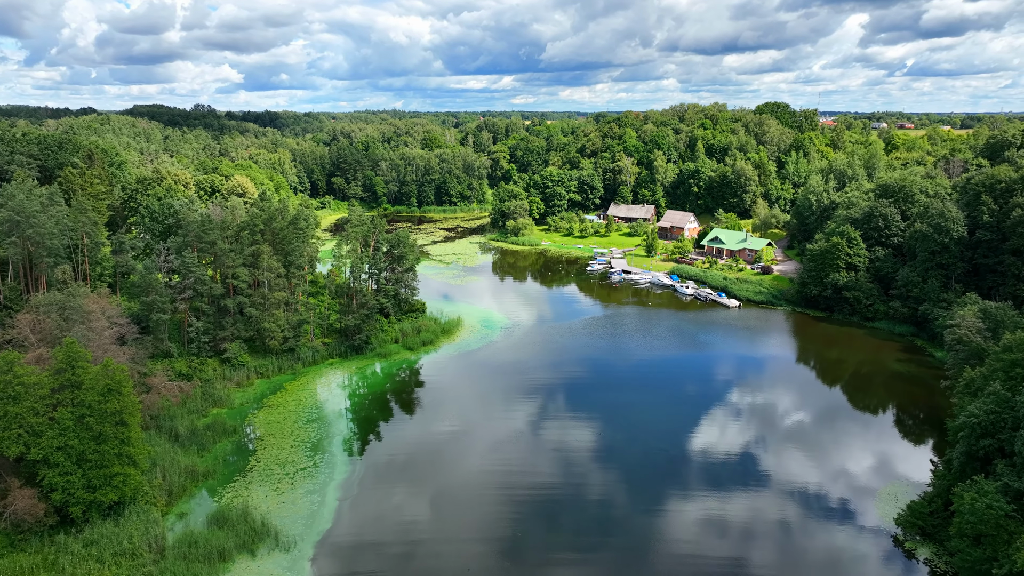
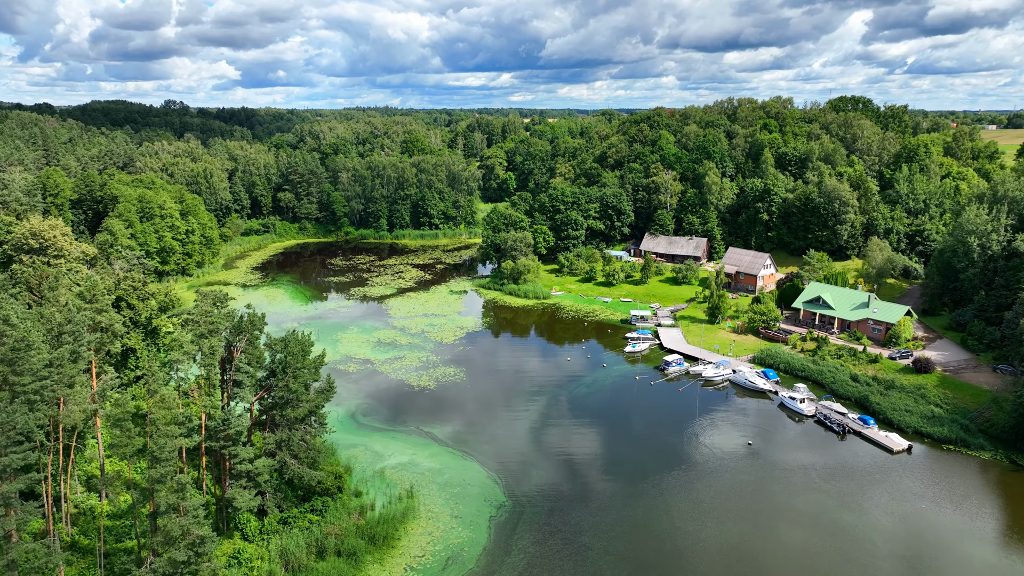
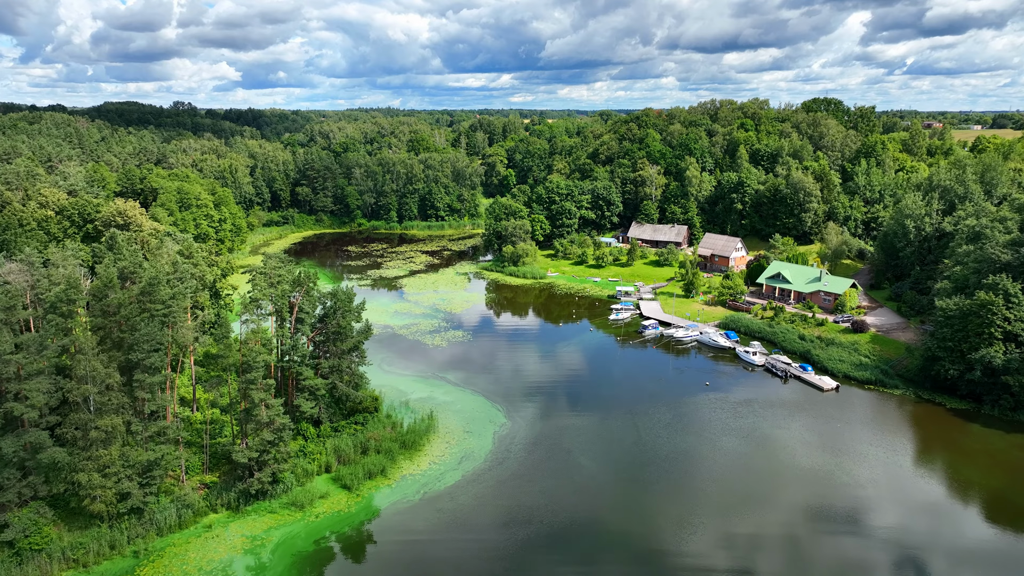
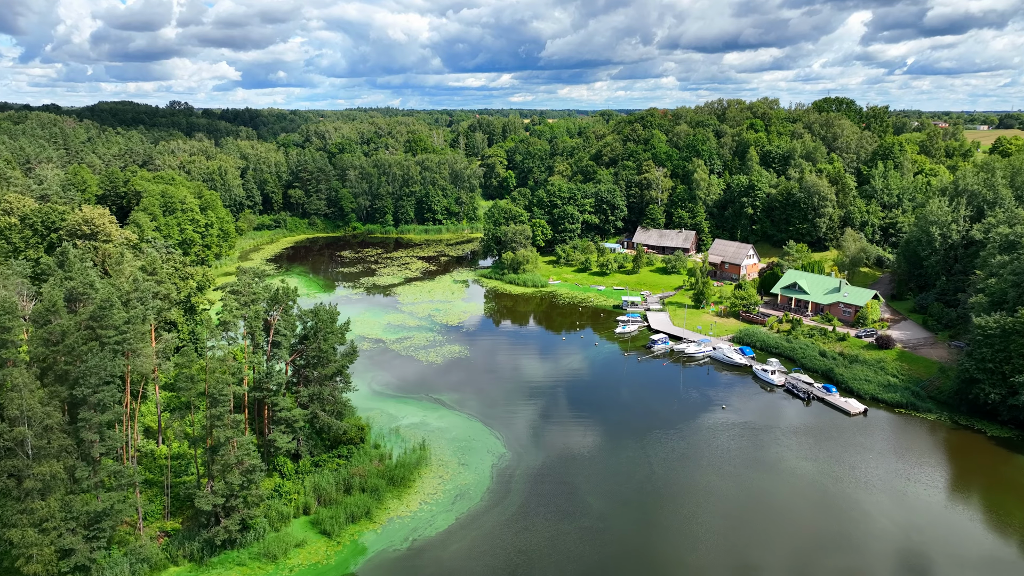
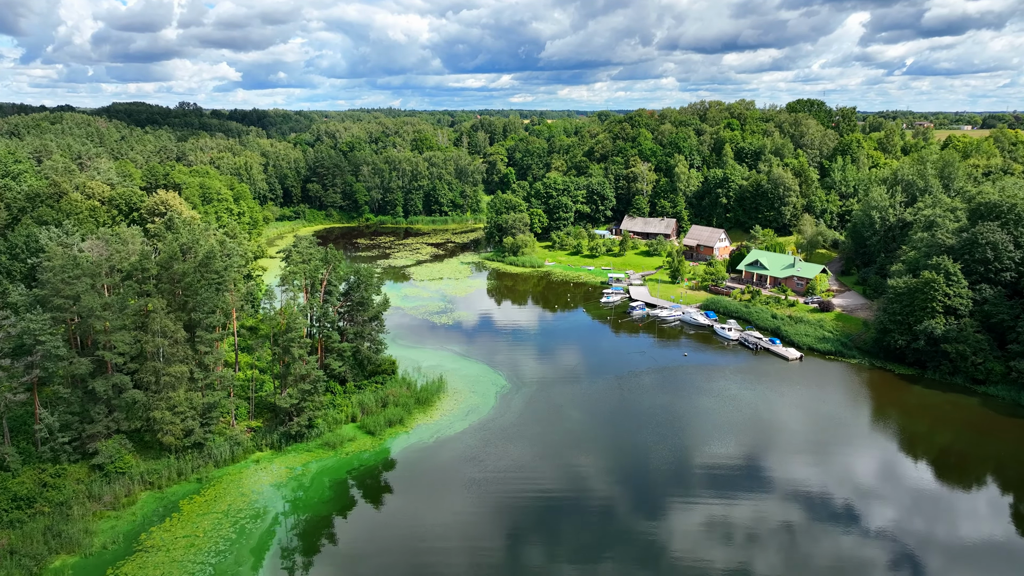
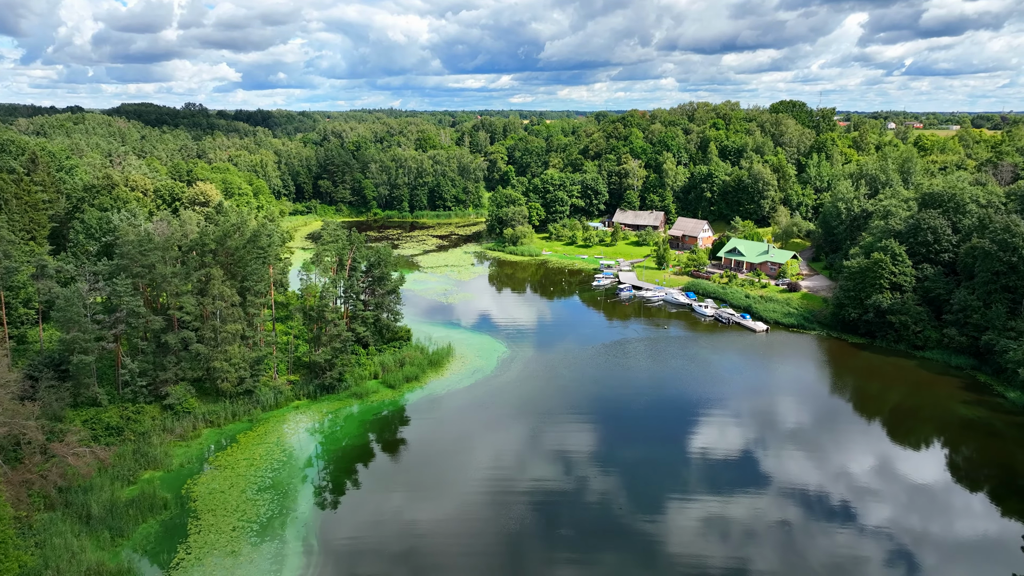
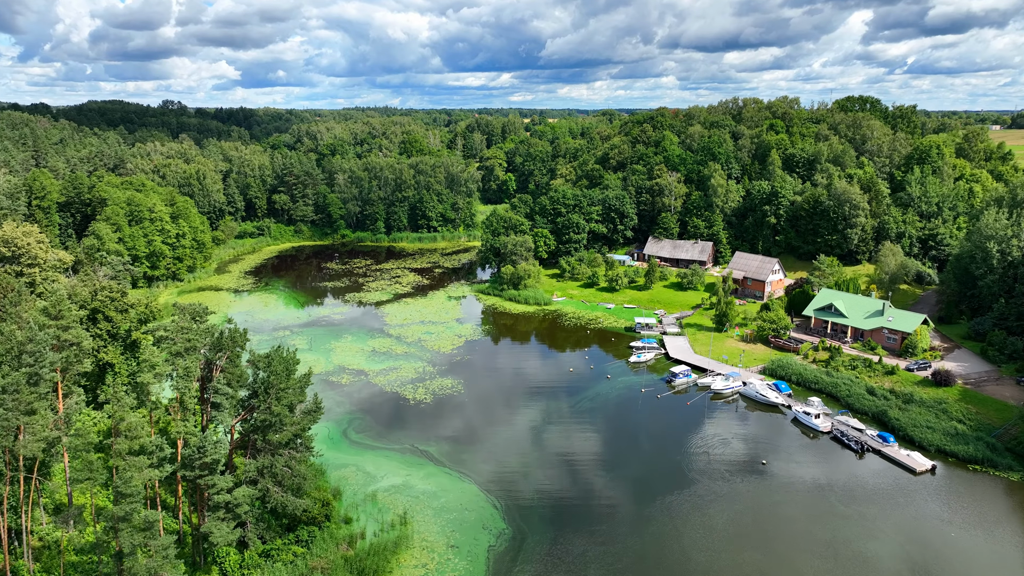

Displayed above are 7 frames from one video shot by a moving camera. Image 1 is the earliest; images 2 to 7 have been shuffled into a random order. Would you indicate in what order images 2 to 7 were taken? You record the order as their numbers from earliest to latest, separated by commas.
6, 5, 3, 4, 2, 7
